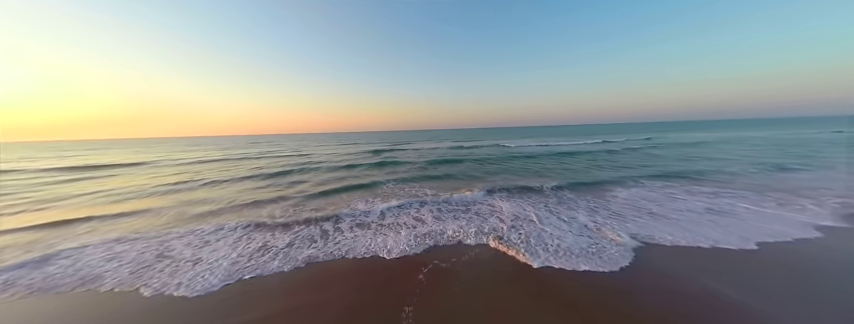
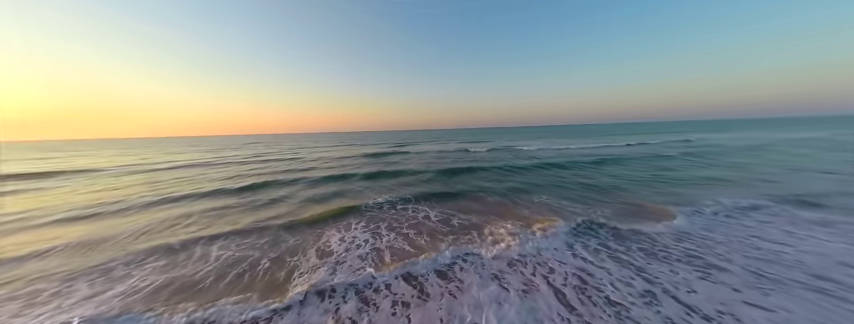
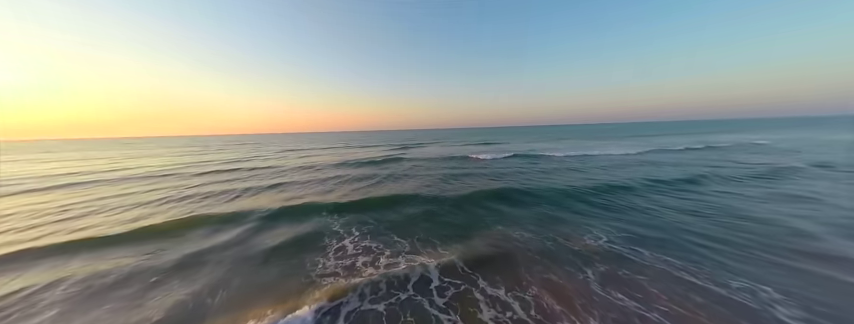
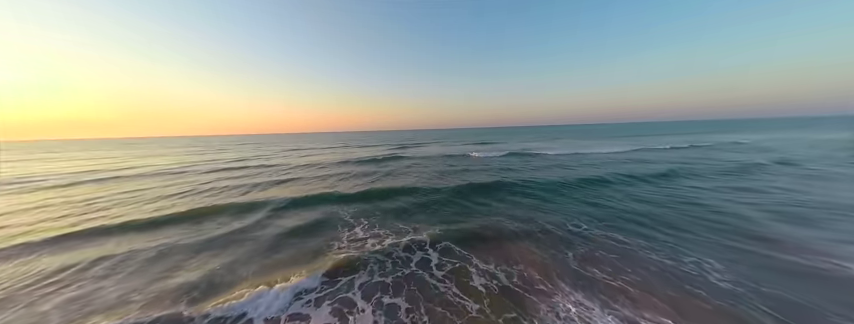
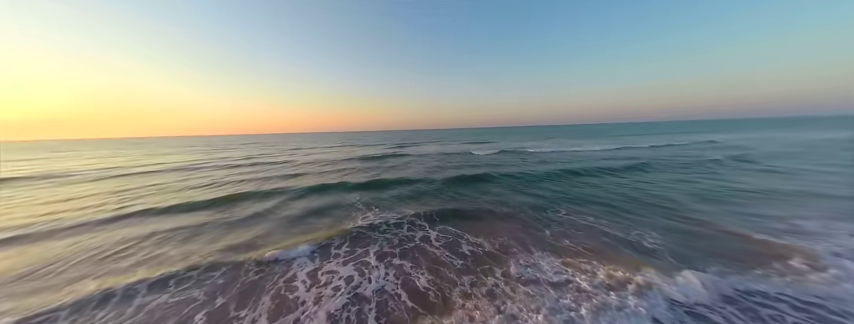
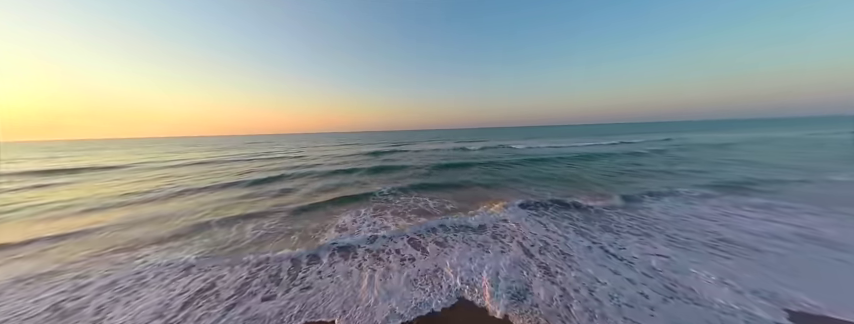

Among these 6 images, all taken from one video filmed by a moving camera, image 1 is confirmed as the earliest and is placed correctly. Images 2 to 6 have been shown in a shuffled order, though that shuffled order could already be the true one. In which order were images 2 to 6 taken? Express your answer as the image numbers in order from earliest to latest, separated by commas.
6, 2, 5, 4, 3
